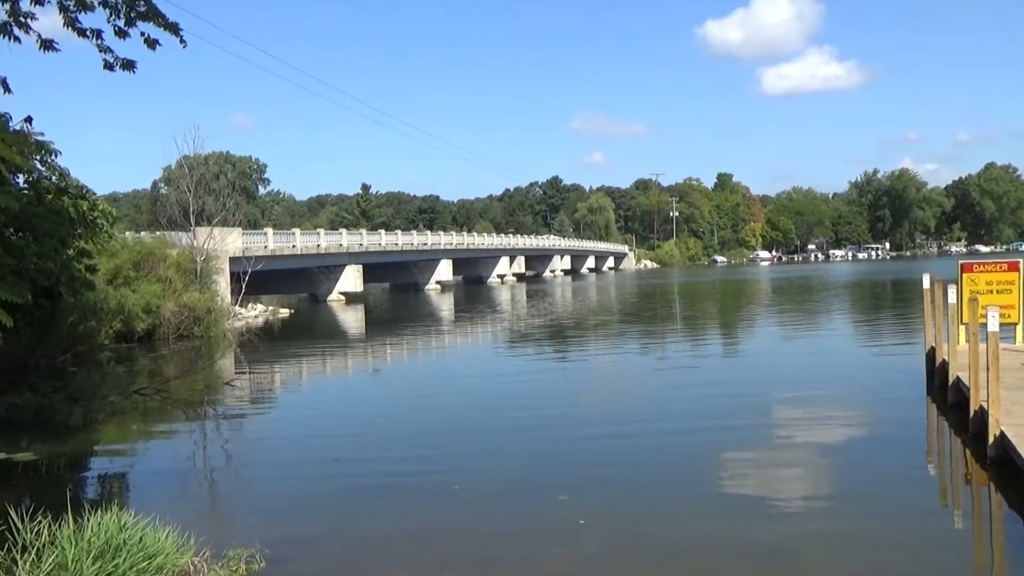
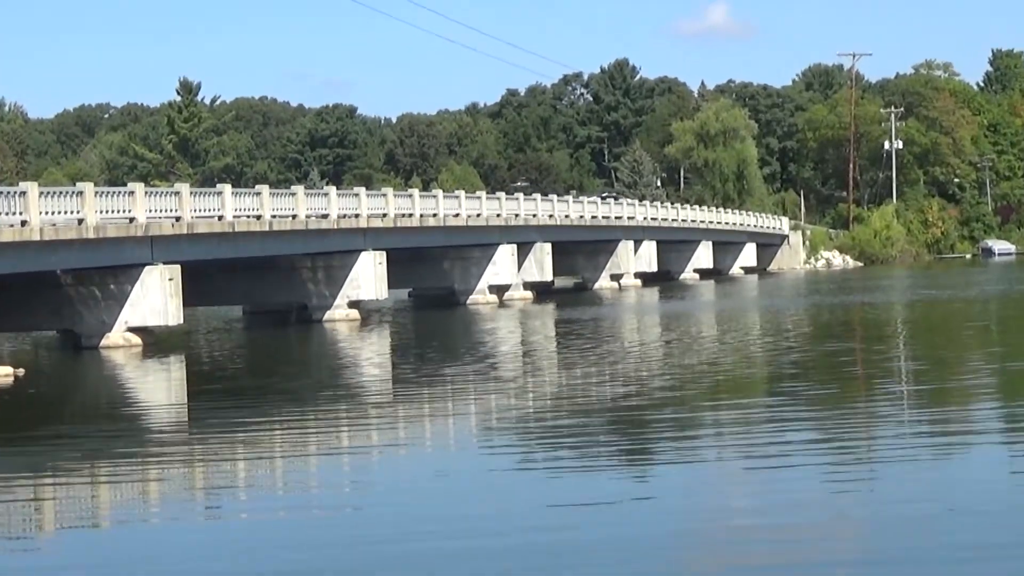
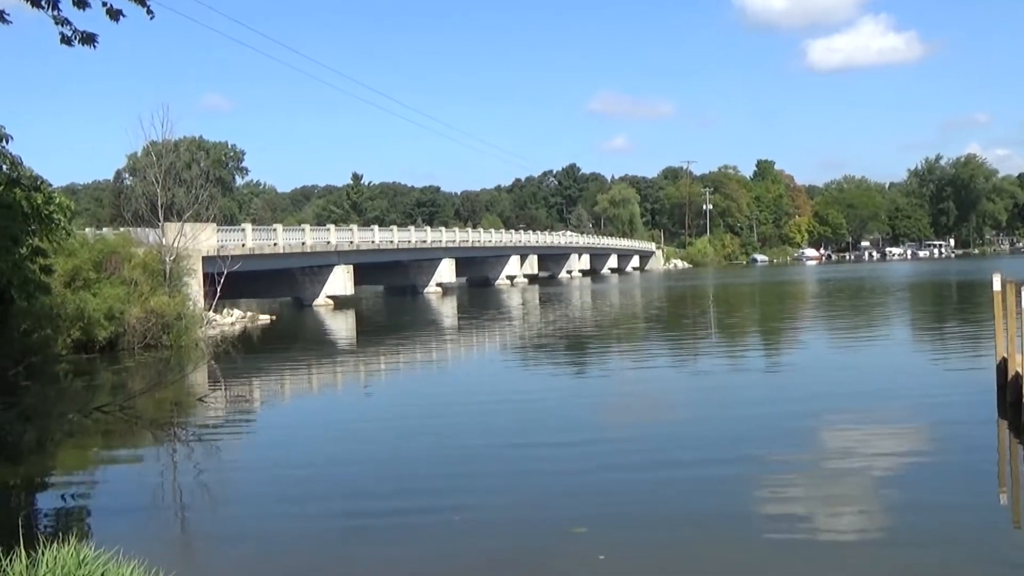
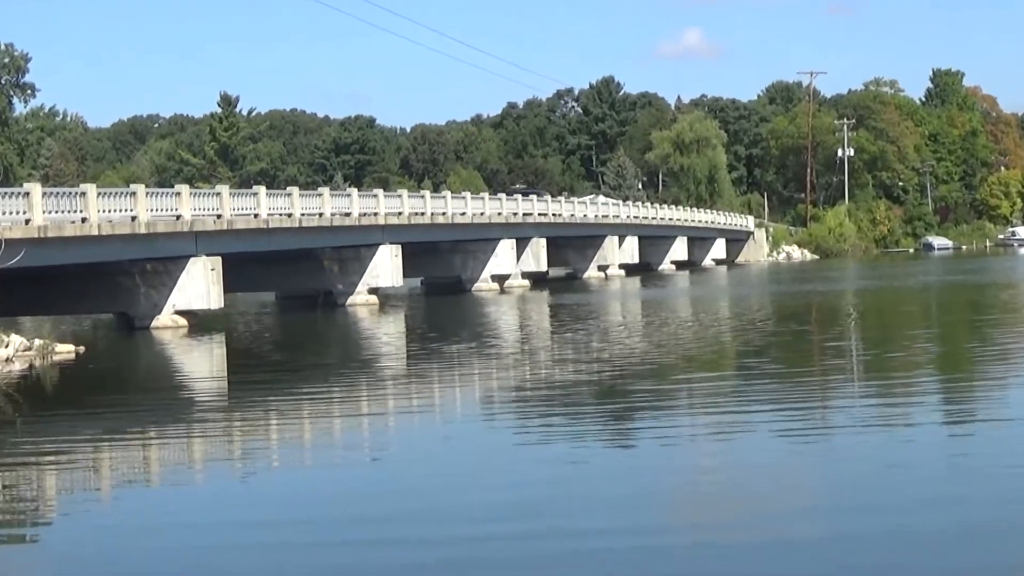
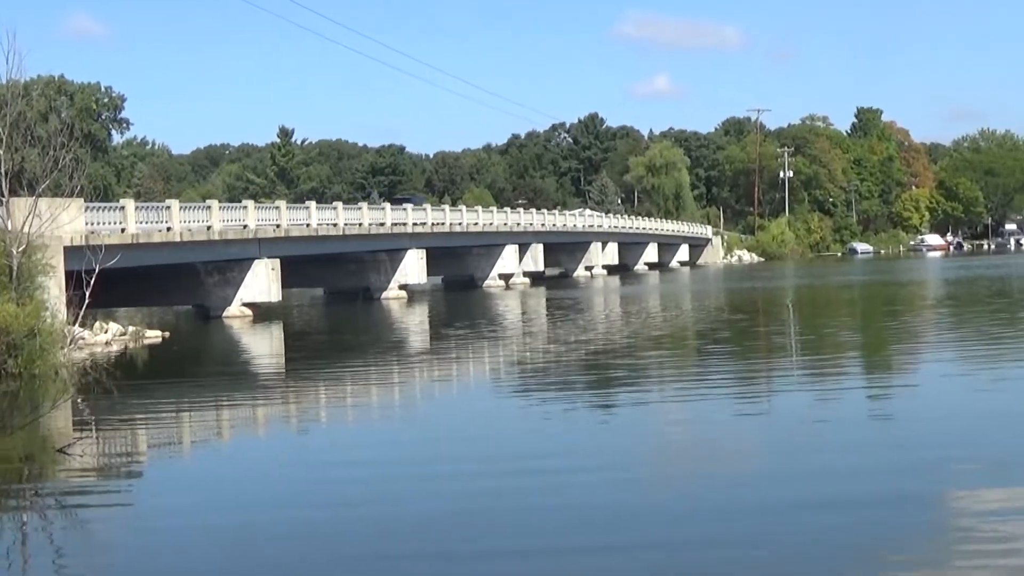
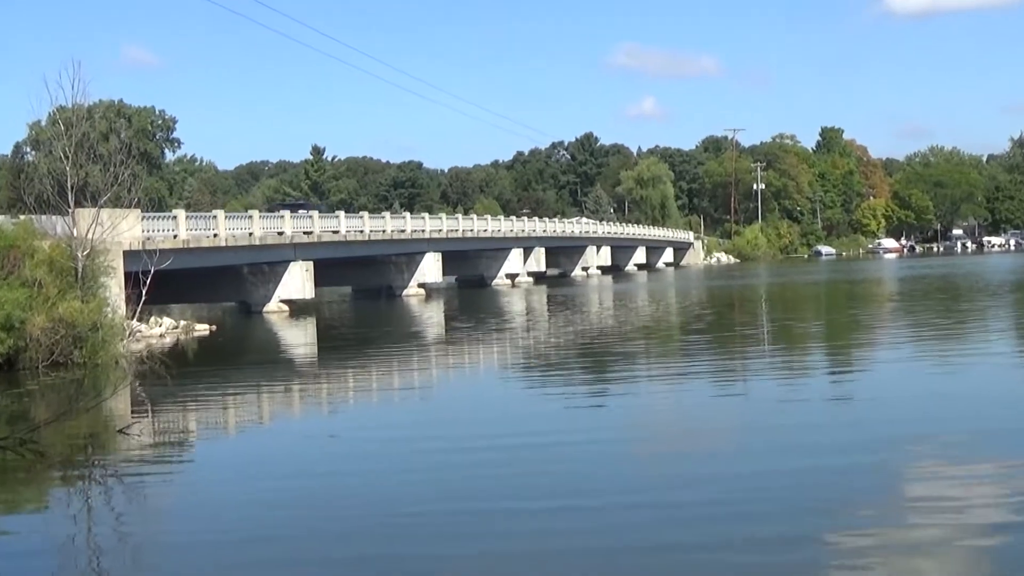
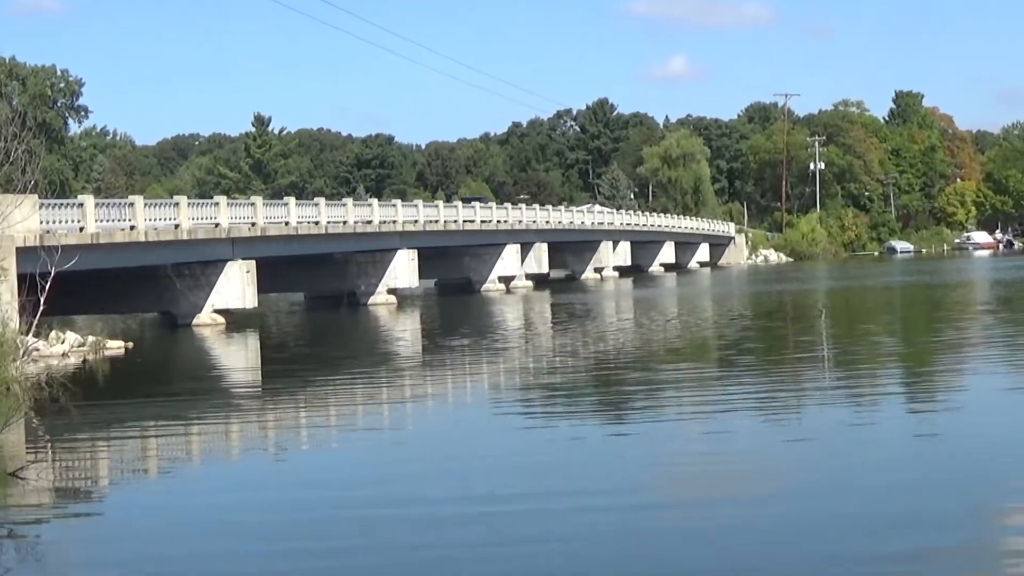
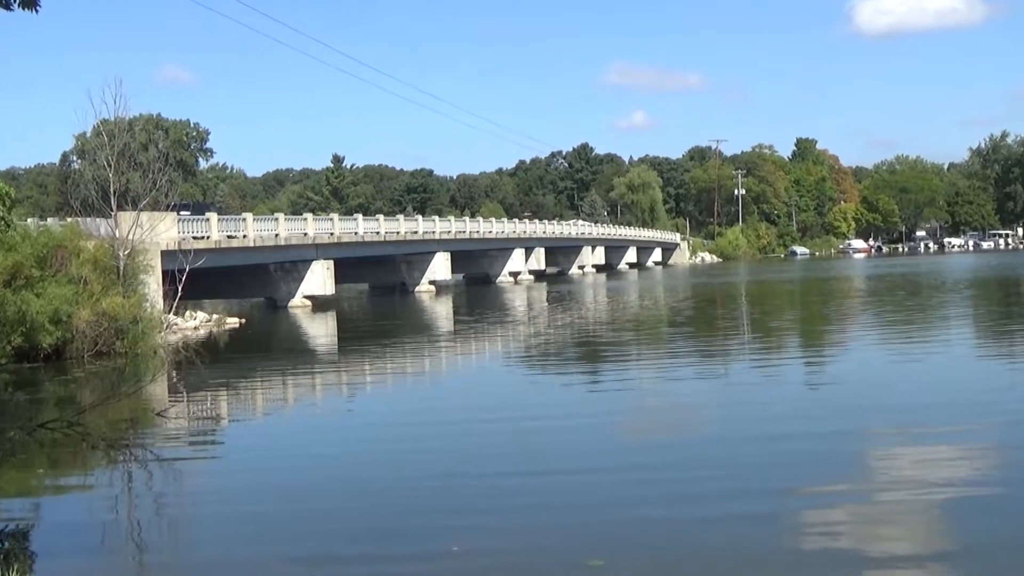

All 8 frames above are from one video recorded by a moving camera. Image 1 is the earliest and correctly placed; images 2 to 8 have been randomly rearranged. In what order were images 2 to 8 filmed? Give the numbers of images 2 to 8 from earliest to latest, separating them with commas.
3, 8, 6, 5, 7, 4, 2
